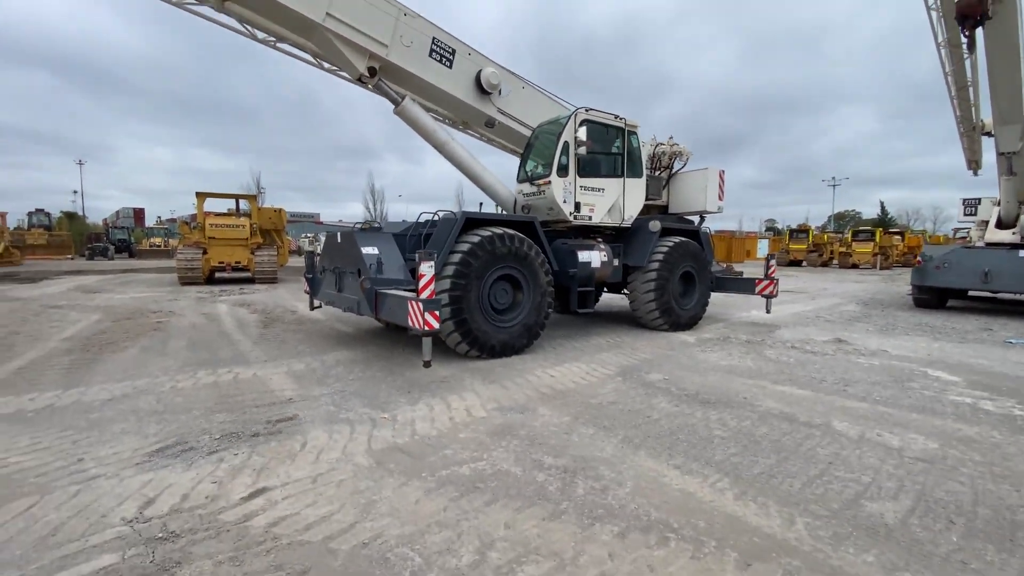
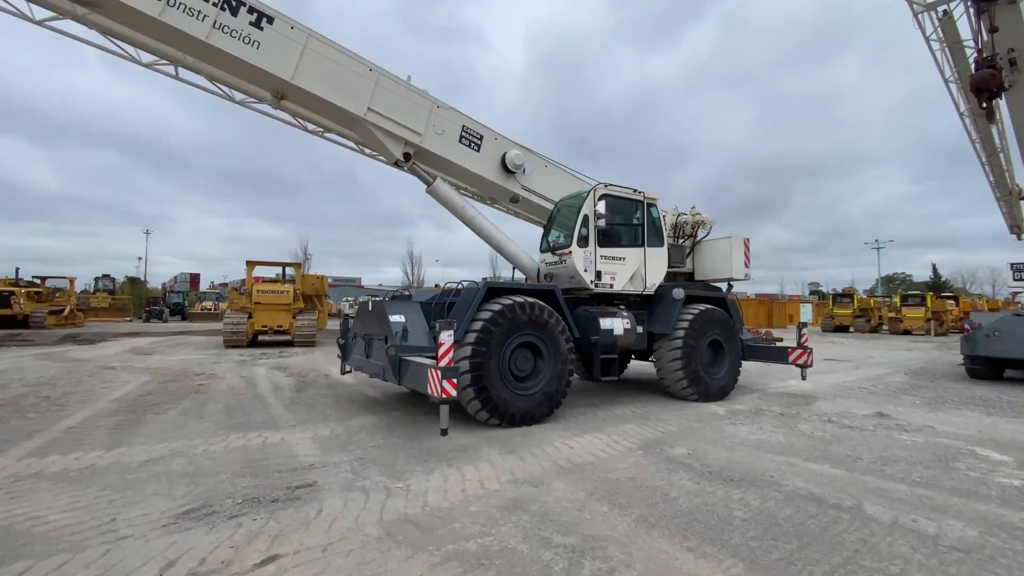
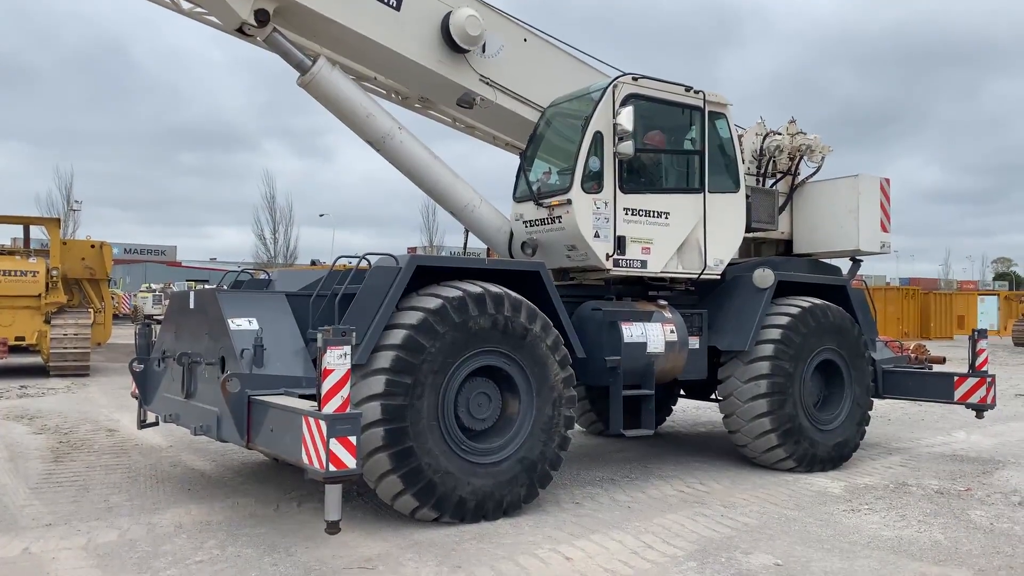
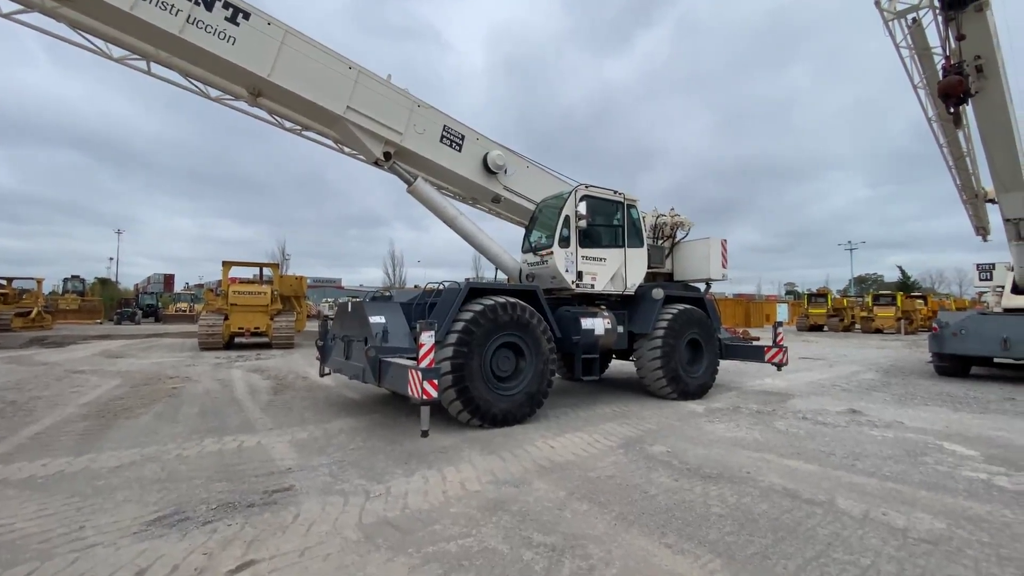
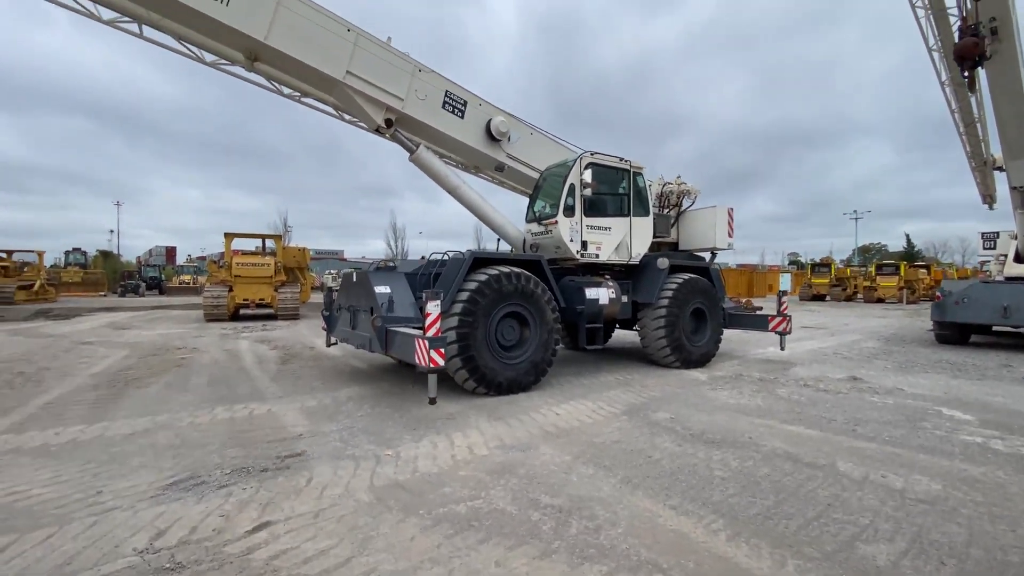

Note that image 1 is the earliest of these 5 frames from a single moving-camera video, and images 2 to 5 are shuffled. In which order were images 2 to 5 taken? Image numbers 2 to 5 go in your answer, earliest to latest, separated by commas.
5, 2, 4, 3
